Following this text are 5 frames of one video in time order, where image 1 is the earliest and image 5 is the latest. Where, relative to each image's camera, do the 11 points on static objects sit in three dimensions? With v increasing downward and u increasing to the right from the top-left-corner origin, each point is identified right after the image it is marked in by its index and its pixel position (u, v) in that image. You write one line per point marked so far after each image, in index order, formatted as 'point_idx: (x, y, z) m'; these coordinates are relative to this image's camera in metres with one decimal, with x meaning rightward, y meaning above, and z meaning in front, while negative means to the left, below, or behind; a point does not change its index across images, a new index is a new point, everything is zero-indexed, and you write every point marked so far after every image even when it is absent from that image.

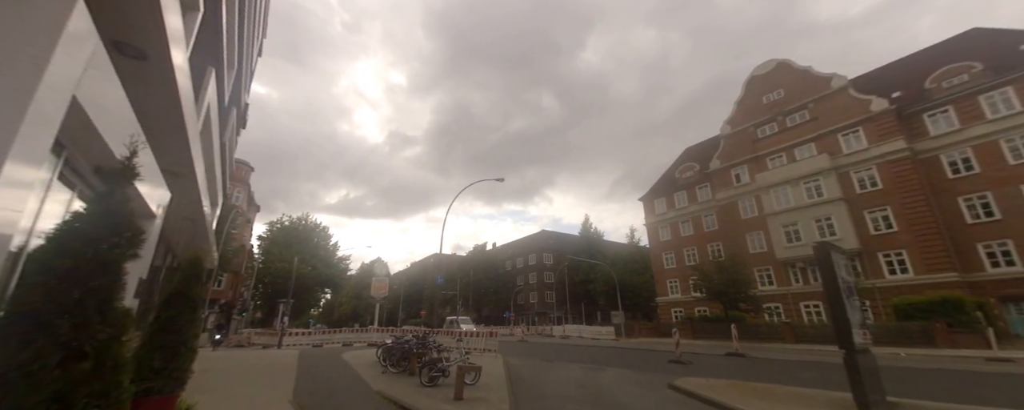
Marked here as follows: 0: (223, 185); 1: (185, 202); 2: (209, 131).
0: (-12.4, +0.7, +16.0) m
1: (-7.9, +0.1, +9.1) m
2: (-7.1, +1.6, +8.8) m
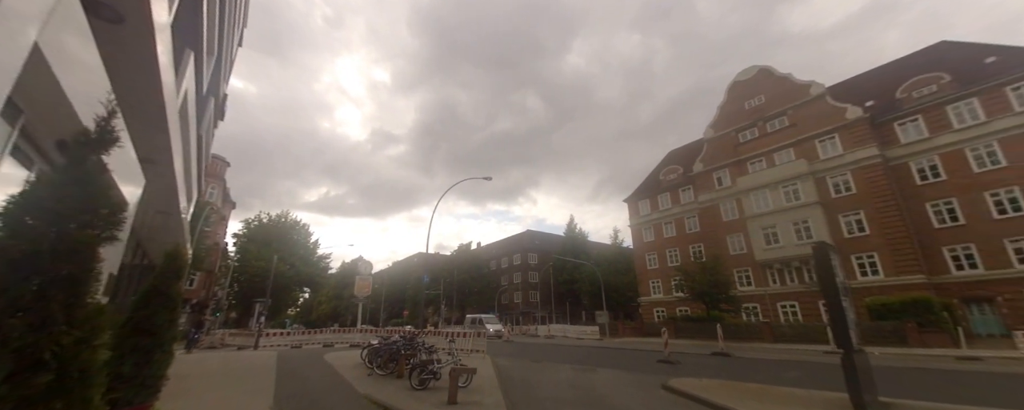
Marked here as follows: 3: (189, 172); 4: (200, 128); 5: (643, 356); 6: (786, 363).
0: (-12.8, +0.9, +15.2) m
1: (-8.0, +0.2, +8.6) m
2: (-7.1, +1.7, +8.3) m
3: (-9.2, +0.9, +10.6) m
4: (-10.3, +2.5, +12.4) m
5: (+5.7, -6.5, +16.0) m
6: (+10.8, -6.2, +14.7) m
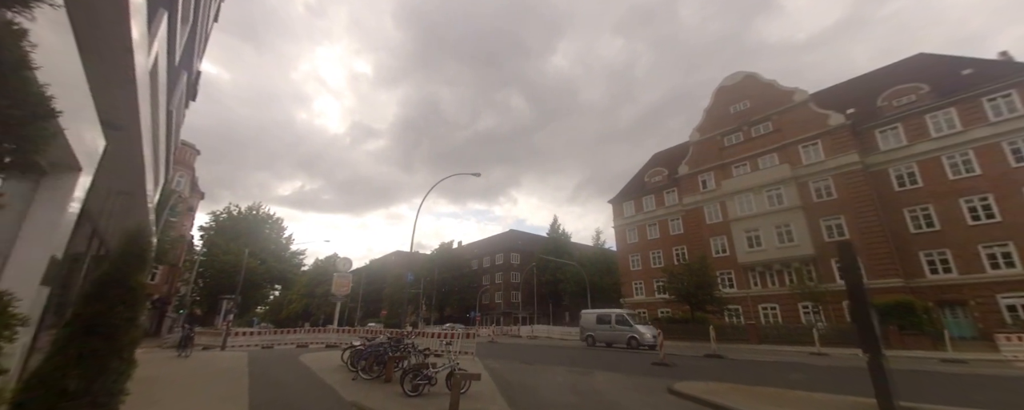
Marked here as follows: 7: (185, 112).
0: (-12.9, +1.5, +13.8) m
1: (-7.8, +0.6, +7.4) m
2: (-6.9, +2.1, +7.2) m
3: (-9.1, +1.3, +9.4) m
4: (-10.3, +3.0, +11.1) m
5: (+5.3, -6.4, +15.5) m
6: (+10.5, -6.2, +14.5) m
7: (-13.2, +3.8, +14.9) m
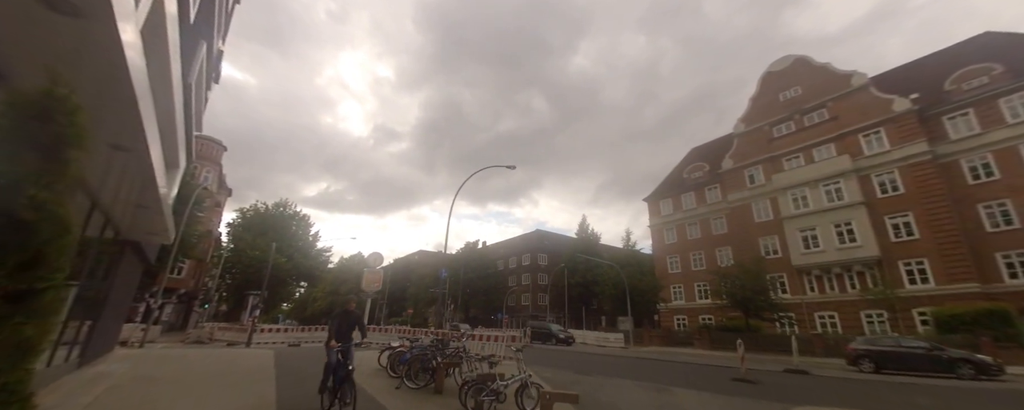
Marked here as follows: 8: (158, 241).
0: (-11.0, +2.0, +12.7) m
1: (-6.3, +1.2, +6.0) m
2: (-5.3, +2.7, +5.8) m
3: (-7.4, +1.9, +8.1) m
4: (-8.5, +3.6, +9.9) m
5: (+7.2, -5.9, +13.5) m
6: (+12.3, -5.8, +12.2) m
7: (-11.3, +4.3, +13.9) m
8: (-11.5, -1.2, +12.0) m
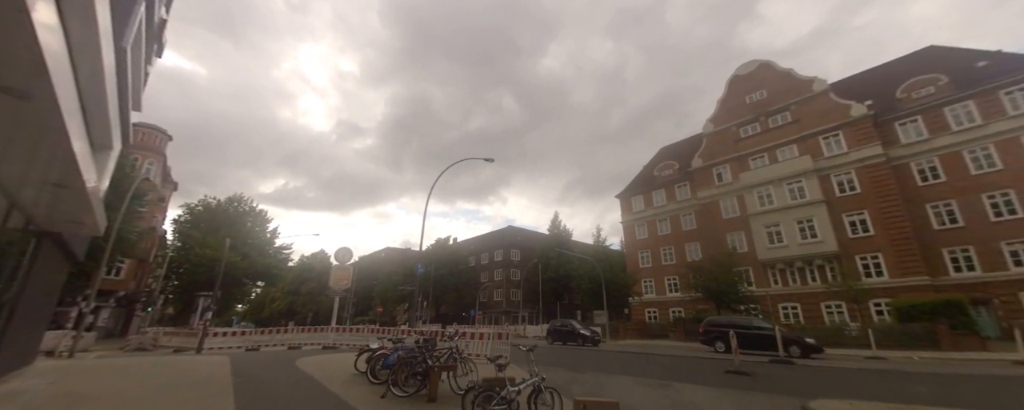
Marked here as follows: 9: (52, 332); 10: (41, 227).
0: (-11.3, +2.5, +10.9) m
1: (-6.0, +1.6, +4.7) m
2: (-5.0, +3.0, +4.5) m
3: (-7.3, +2.3, +6.7) m
4: (-8.6, +3.9, +8.3) m
5: (+6.7, -5.6, +13.3) m
6: (+12.0, -5.5, +12.5) m
7: (-11.6, +4.7, +12.1) m
8: (-11.7, -0.8, +10.2) m
9: (-22.1, -6.1, +17.8) m
10: (-11.3, -0.5, +8.9) m
